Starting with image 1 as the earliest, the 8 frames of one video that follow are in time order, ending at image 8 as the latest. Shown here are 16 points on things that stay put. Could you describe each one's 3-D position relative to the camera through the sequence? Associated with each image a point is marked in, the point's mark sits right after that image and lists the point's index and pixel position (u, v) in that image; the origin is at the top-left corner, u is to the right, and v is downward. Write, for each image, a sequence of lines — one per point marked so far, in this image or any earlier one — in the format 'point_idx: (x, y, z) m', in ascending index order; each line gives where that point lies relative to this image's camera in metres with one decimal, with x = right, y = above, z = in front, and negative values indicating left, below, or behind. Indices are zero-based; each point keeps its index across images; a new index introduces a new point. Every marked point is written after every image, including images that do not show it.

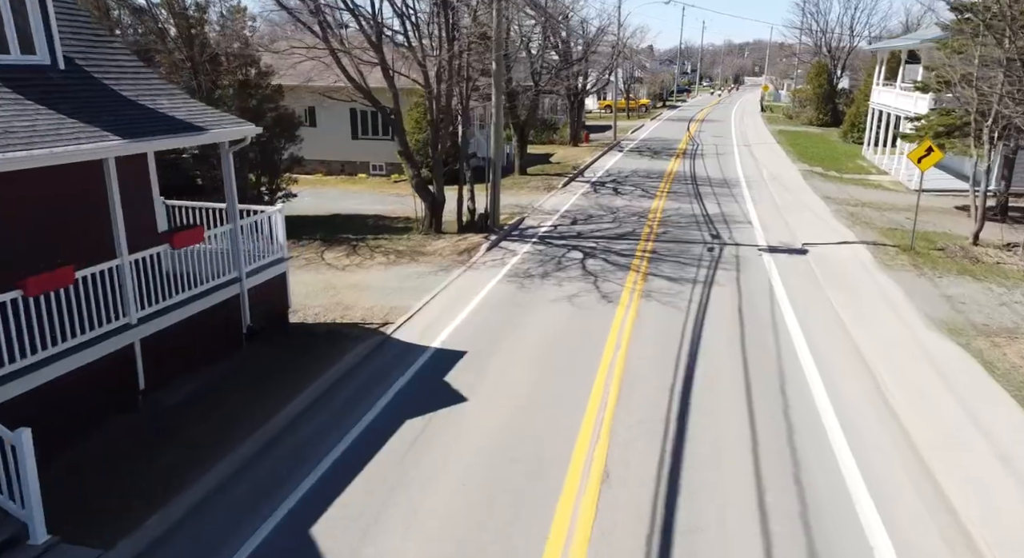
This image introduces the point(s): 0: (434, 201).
0: (-1.8, +1.8, +16.2) m
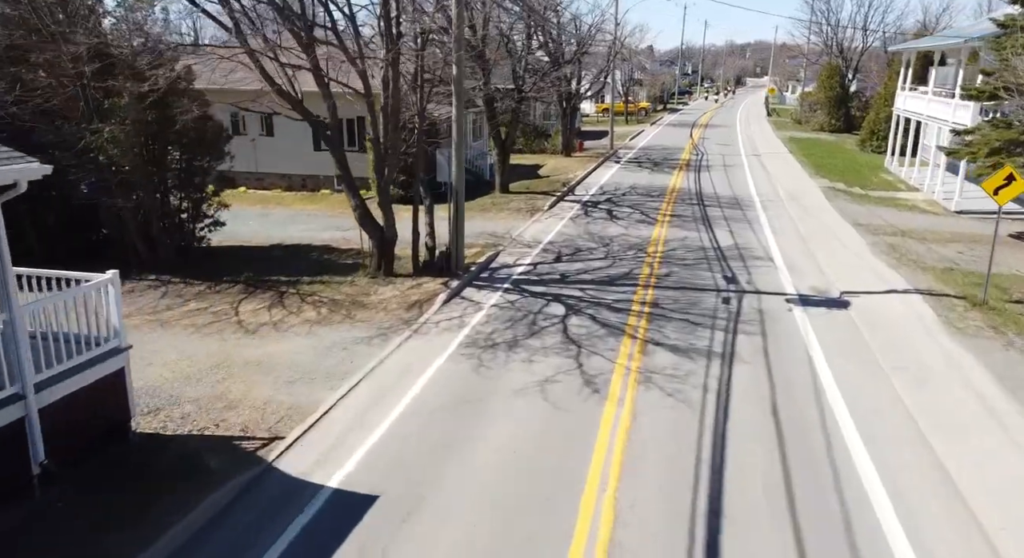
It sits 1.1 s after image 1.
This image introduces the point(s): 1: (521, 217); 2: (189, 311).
0: (-2.4, +0.8, +13.1) m
1: (+0.3, +1.6, +19.3) m
2: (-5.4, -0.5, +11.7) m
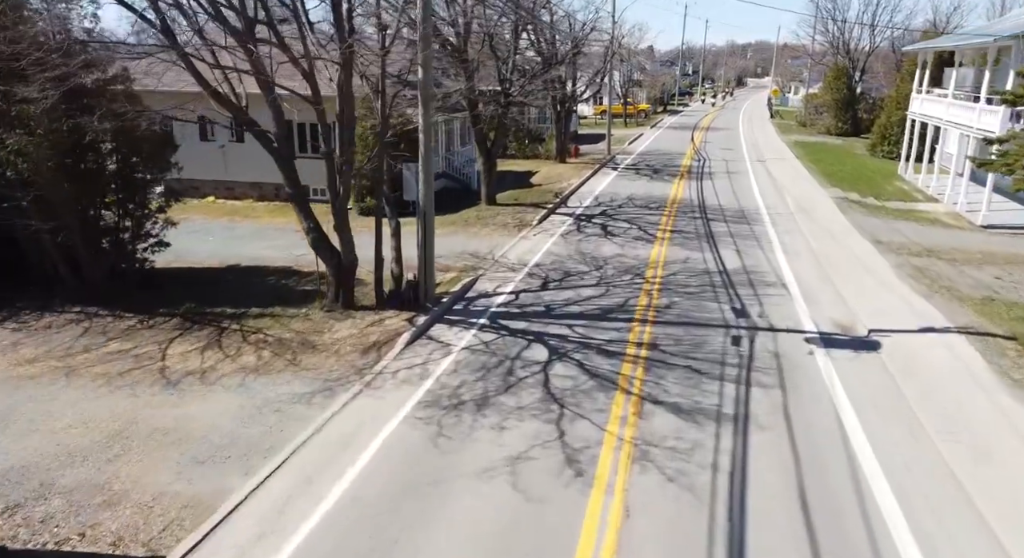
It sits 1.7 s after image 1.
0: (-2.8, +0.2, +11.4) m
1: (-0.1, +1.0, +17.6) m
2: (-5.7, -1.1, +10.0) m
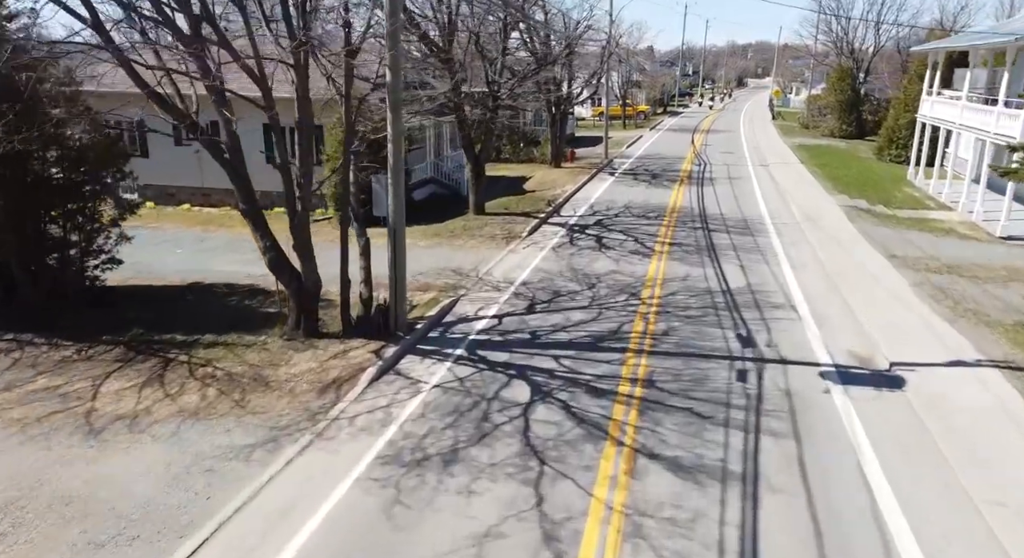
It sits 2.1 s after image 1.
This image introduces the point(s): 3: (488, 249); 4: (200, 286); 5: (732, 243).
0: (-3.1, -0.1, +10.2) m
1: (-0.4, +0.7, +16.5) m
2: (-6.0, -1.4, +8.9) m
3: (-0.6, +0.7, +16.5) m
4: (-6.0, -0.1, +13.6) m
5: (+5.4, +0.9, +17.2) m
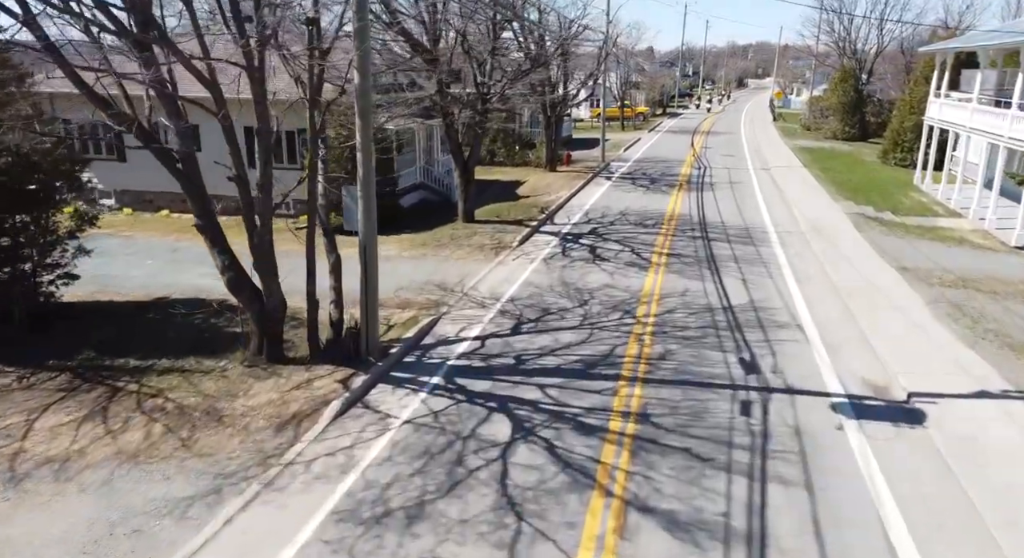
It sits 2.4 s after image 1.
0: (-3.3, -0.4, +9.4) m
1: (-0.6, +0.4, +15.6) m
2: (-6.3, -1.7, +8.0) m
3: (-0.8, +0.4, +15.6) m
4: (-6.3, -0.4, +12.8) m
5: (+5.1, +0.6, +16.3) m
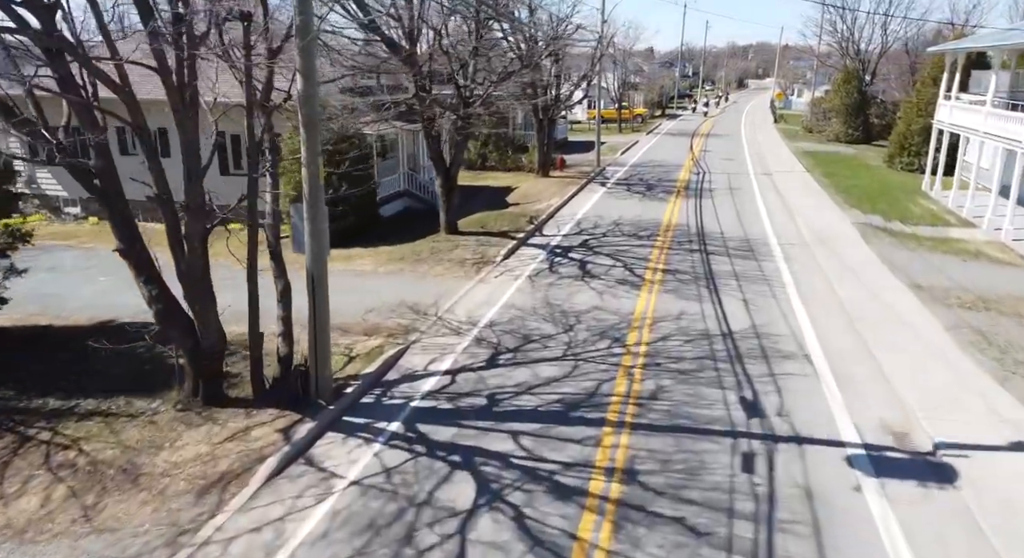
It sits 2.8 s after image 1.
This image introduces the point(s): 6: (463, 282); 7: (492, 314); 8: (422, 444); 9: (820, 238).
0: (-3.7, -0.8, +8.2) m
1: (-1.0, 0.0, +14.4) m
2: (-6.6, -2.1, +6.8) m
3: (-1.2, 0.0, +14.4) m
4: (-6.6, -0.8, +11.6) m
5: (+4.8, +0.2, +15.2) m
6: (-1.0, 0.0, +14.2) m
7: (-0.3, -0.6, +12.1) m
8: (-1.0, -1.8, +7.8) m
9: (+7.9, +1.1, +18.2) m
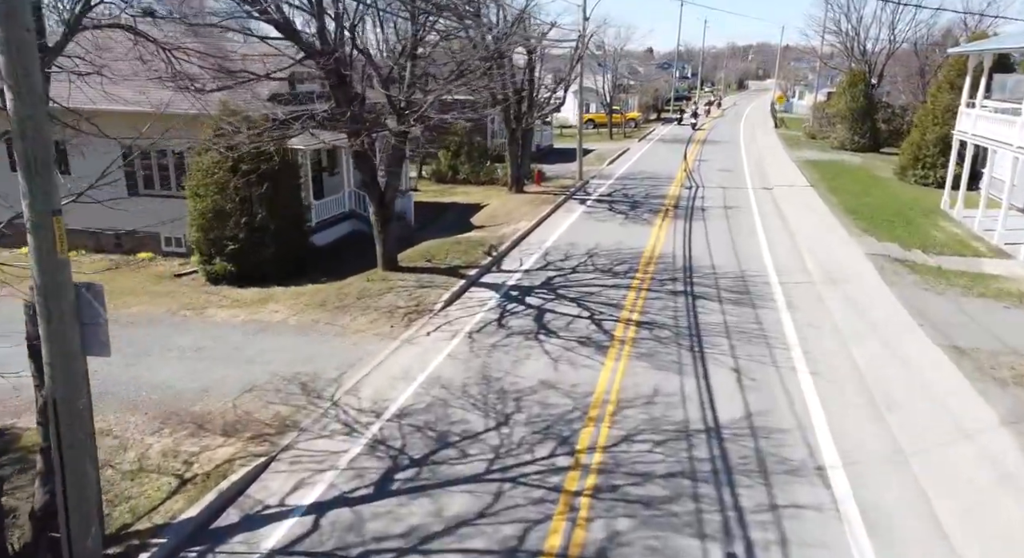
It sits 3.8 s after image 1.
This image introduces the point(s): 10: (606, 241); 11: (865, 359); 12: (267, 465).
0: (-4.7, -1.7, +5.3) m
1: (-2.0, -0.9, +11.5) m
2: (-7.7, -3.0, +3.9) m
3: (-2.2, -0.9, +11.5) m
4: (-7.7, -1.7, +8.7) m
5: (+3.7, -0.7, +12.3) m
6: (-2.0, -1.0, +11.3) m
7: (-1.4, -1.5, +9.2) m
8: (-2.0, -2.7, +4.9) m
9: (+6.9, +0.1, +15.3) m
10: (+2.4, +1.0, +18.2) m
11: (+5.4, -1.2, +10.9) m
12: (-2.6, -2.0, +7.5) m
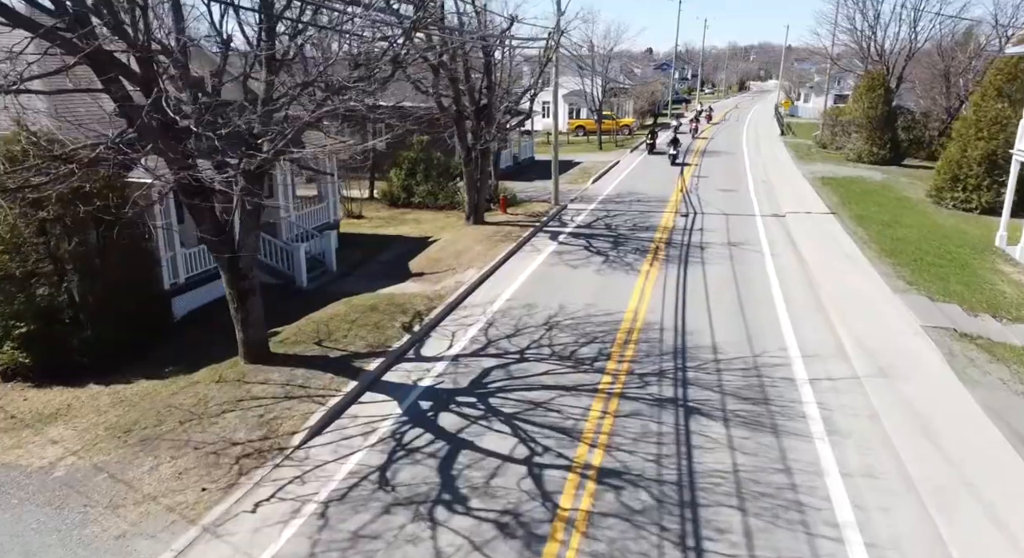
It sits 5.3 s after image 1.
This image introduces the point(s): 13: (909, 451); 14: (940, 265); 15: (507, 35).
0: (-5.9, -3.1, +0.8) m
1: (-3.3, -2.3, +7.0) m
2: (-8.9, -4.4, -0.6) m
3: (-3.4, -2.3, +7.0) m
4: (-8.9, -3.1, +4.2) m
5: (+2.5, -2.2, +7.8) m
6: (-3.3, -2.4, +6.8) m
7: (-2.6, -2.9, +4.7) m
8: (-3.3, -4.2, +0.4) m
9: (+5.7, -1.3, +10.8) m
10: (+1.2, -0.4, +13.7) m
11: (+4.2, -2.6, +6.4) m
12: (-3.8, -3.4, +3.0) m
13: (+4.8, -2.1, +8.3) m
14: (+10.2, +0.3, +16.6) m
15: (+0.1, +6.1, +17.6) m
